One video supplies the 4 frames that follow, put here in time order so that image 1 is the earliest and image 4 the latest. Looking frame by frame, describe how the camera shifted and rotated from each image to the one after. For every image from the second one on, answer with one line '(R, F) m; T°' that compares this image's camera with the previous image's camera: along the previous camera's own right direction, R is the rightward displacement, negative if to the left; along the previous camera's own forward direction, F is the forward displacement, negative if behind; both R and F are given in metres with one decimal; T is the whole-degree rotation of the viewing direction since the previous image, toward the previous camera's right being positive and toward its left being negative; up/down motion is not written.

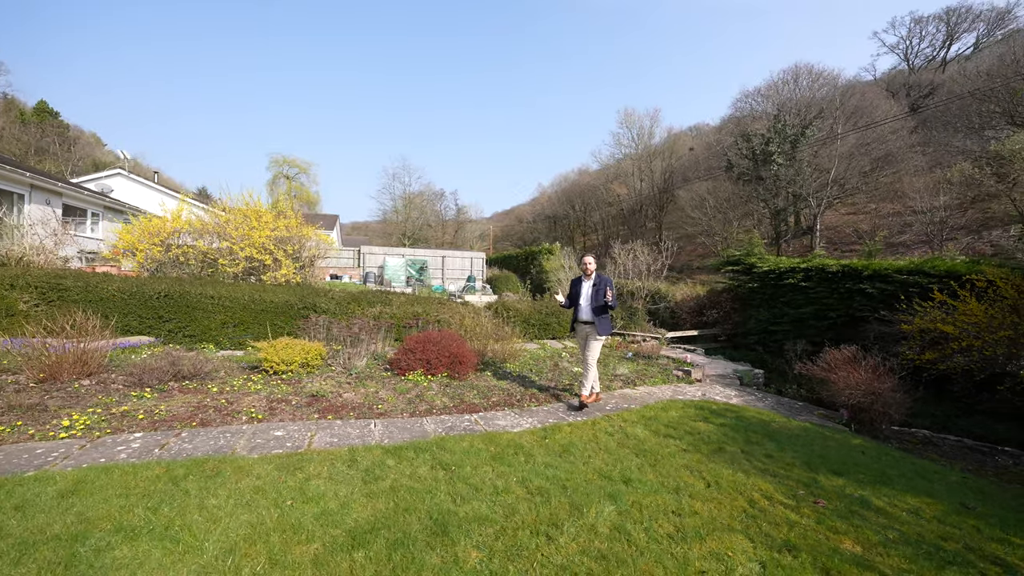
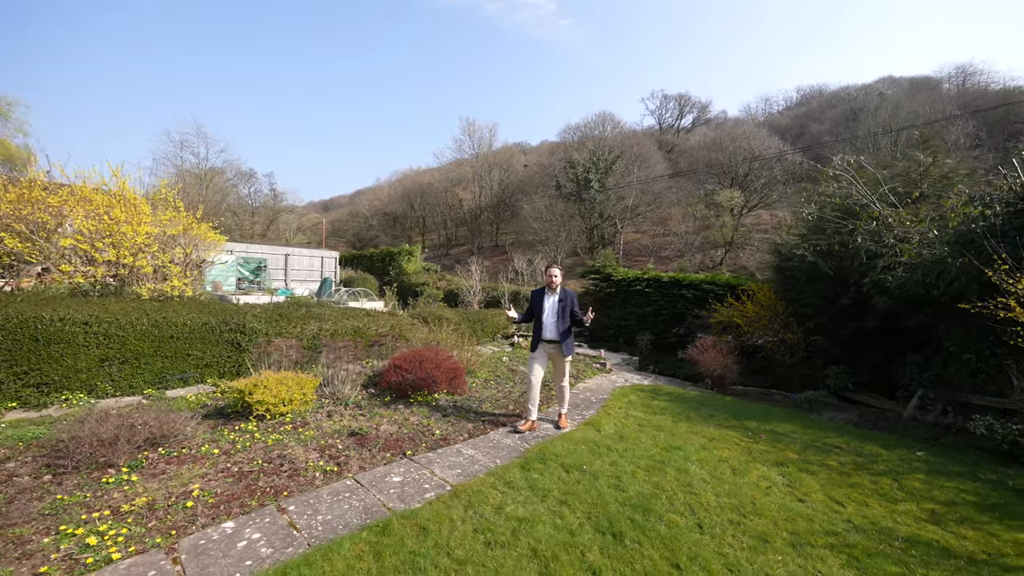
(-2.8, +0.2) m; +27°
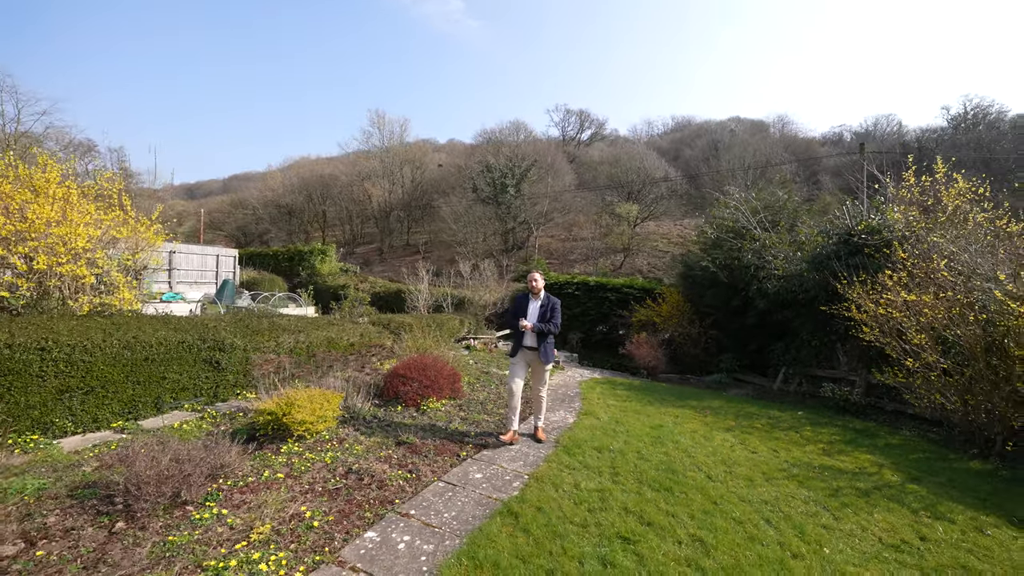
(-1.6, -0.4) m; +15°
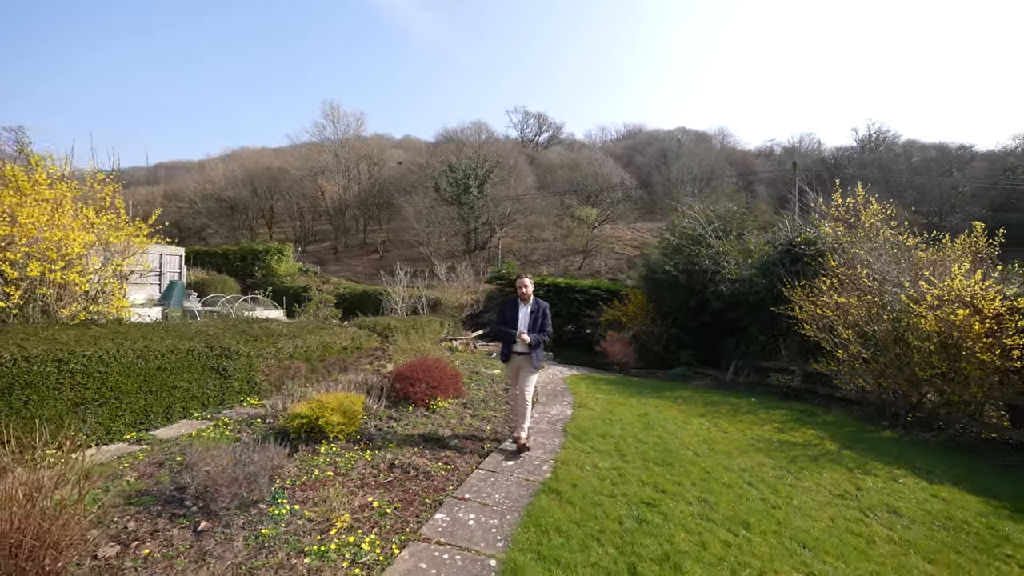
(-0.8, -0.4) m; +7°
